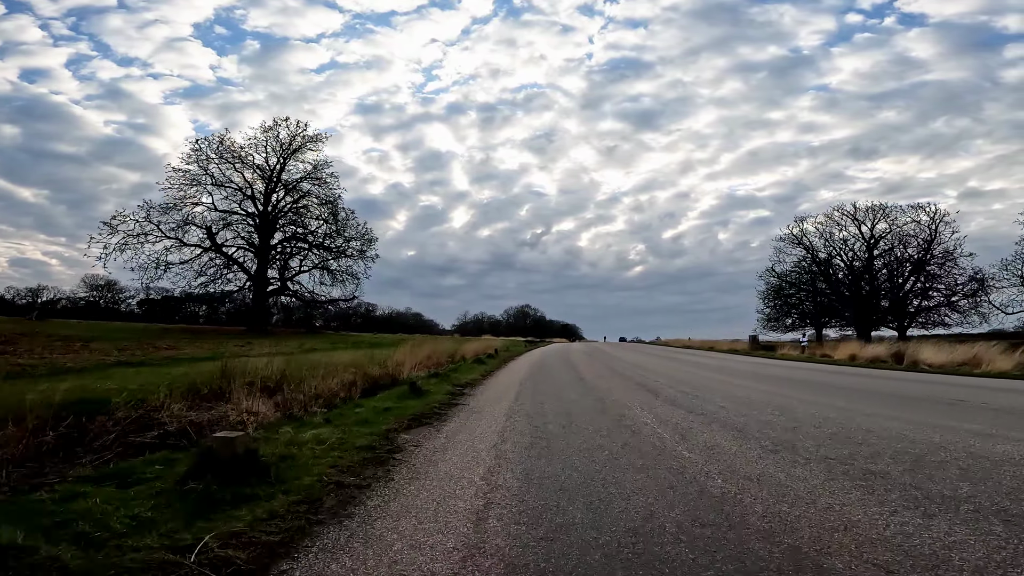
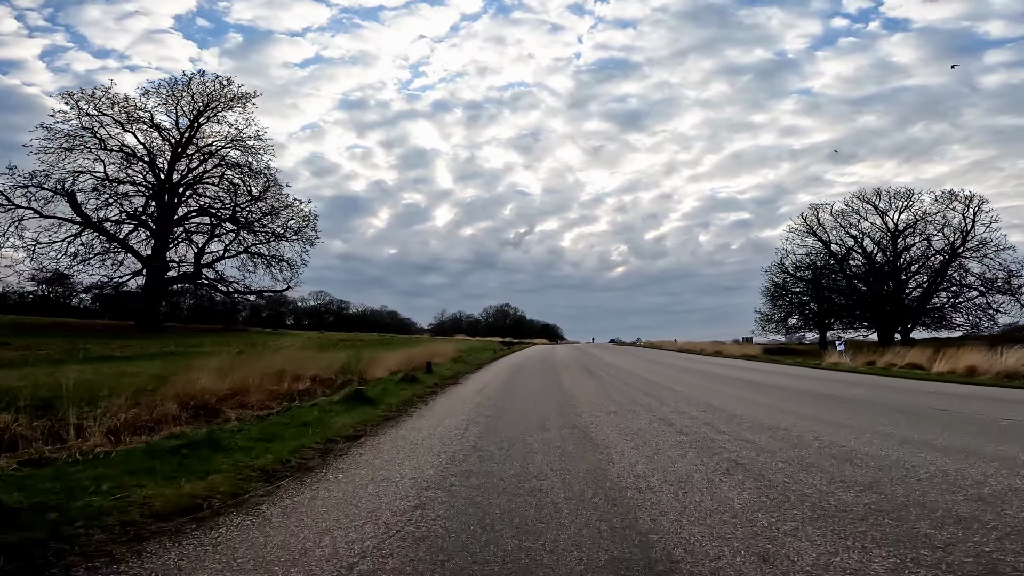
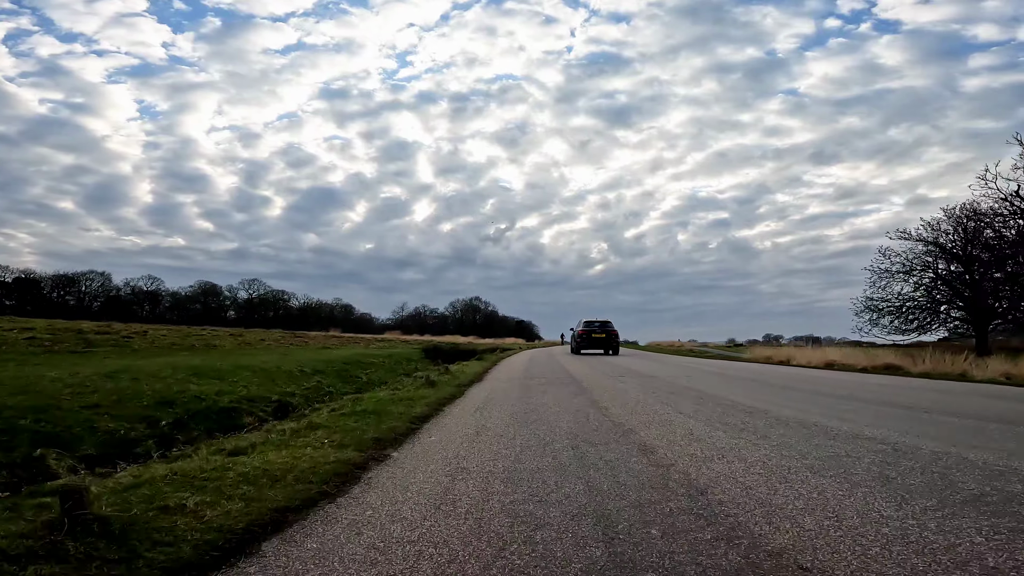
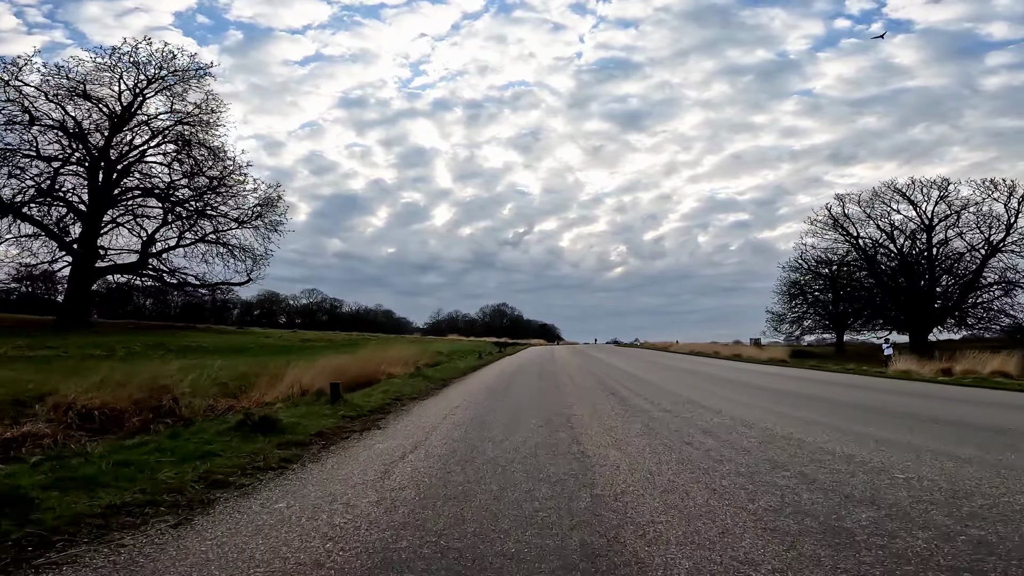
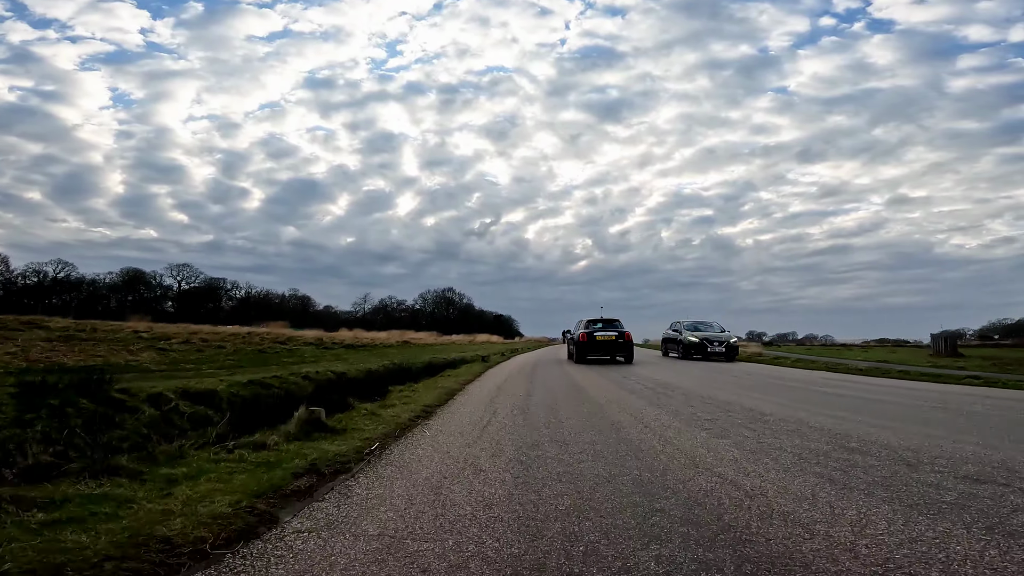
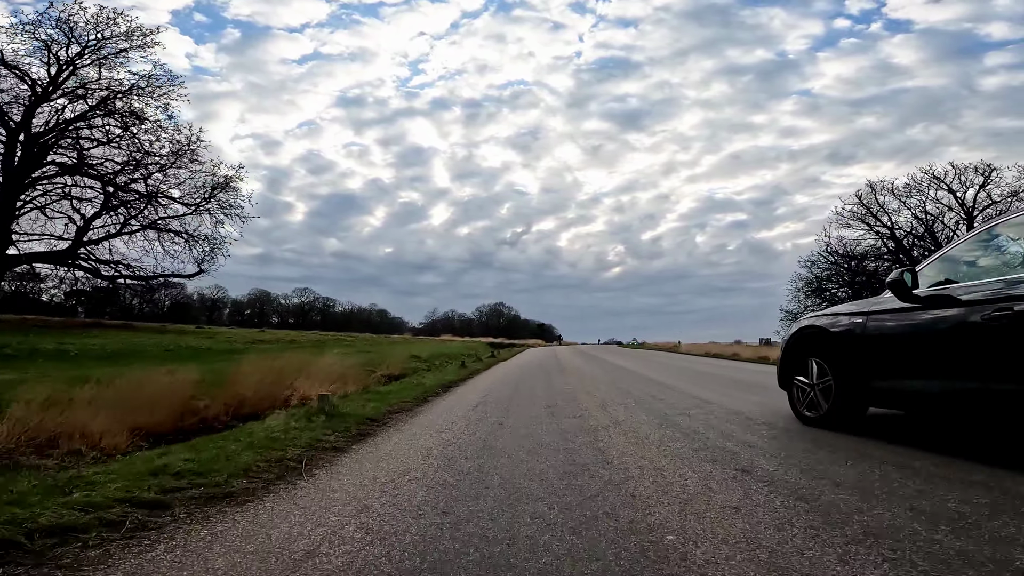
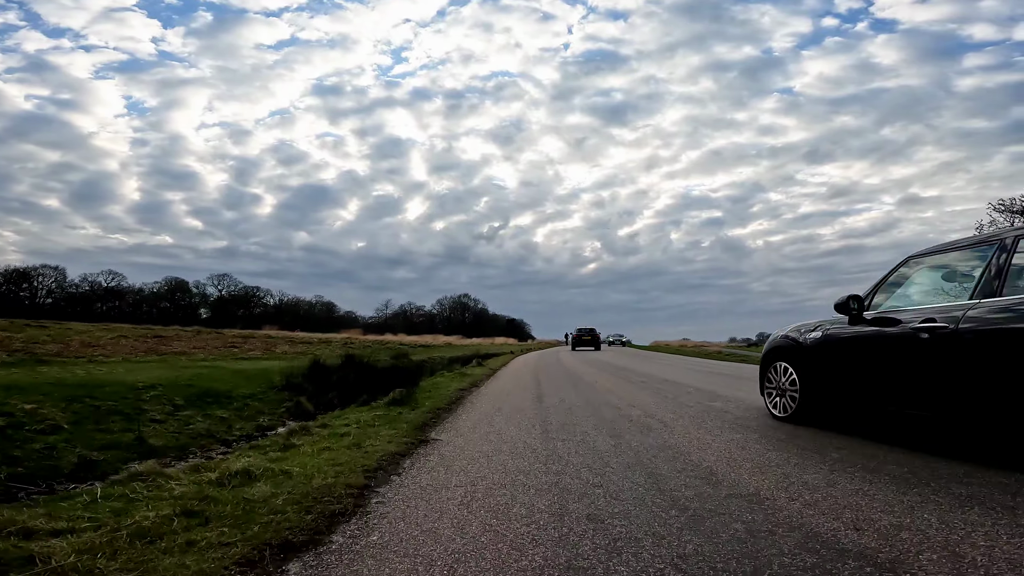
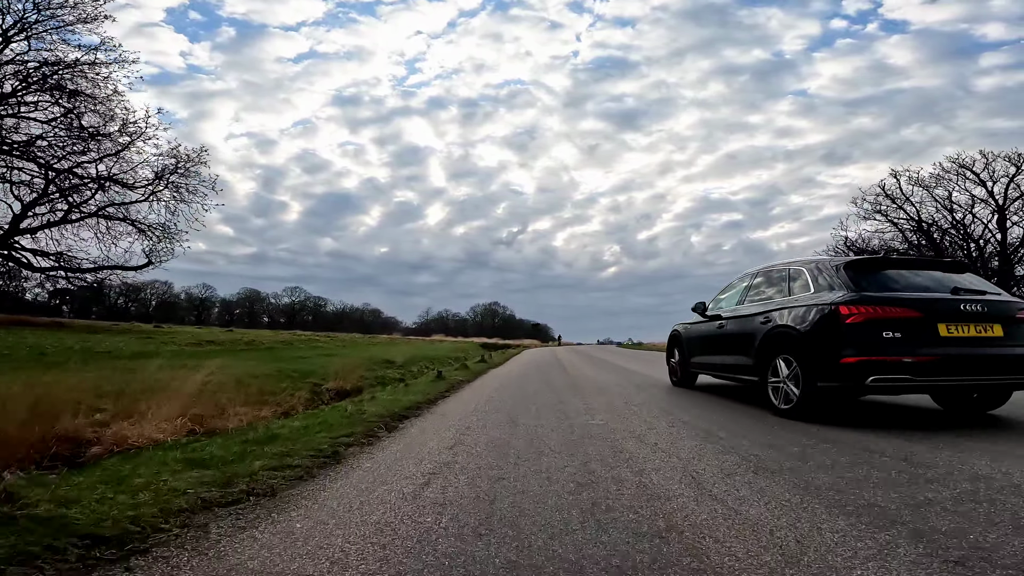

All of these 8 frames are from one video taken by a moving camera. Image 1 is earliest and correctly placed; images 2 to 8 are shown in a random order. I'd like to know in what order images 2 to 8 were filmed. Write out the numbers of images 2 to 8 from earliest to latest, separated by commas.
2, 4, 6, 8, 3, 7, 5
